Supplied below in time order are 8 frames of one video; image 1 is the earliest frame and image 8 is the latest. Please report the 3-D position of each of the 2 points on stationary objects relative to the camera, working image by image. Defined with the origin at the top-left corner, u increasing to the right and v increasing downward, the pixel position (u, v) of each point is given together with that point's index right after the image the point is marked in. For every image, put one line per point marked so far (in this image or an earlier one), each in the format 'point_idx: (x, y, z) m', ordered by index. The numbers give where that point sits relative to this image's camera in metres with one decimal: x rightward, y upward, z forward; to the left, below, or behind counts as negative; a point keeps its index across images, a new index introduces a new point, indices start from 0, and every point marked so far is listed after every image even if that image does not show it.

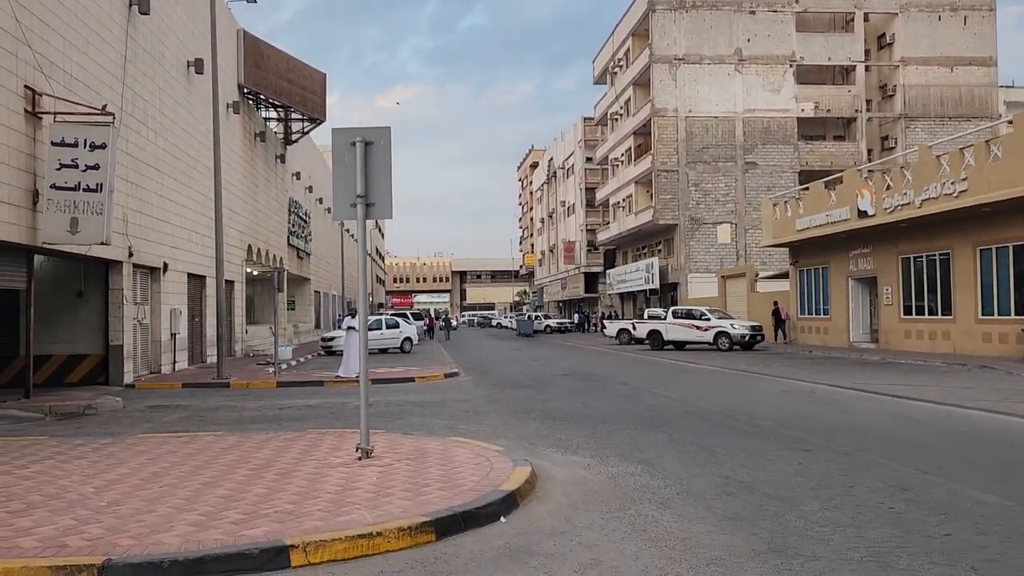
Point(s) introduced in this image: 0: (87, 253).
0: (-8.6, +0.7, +16.6) m
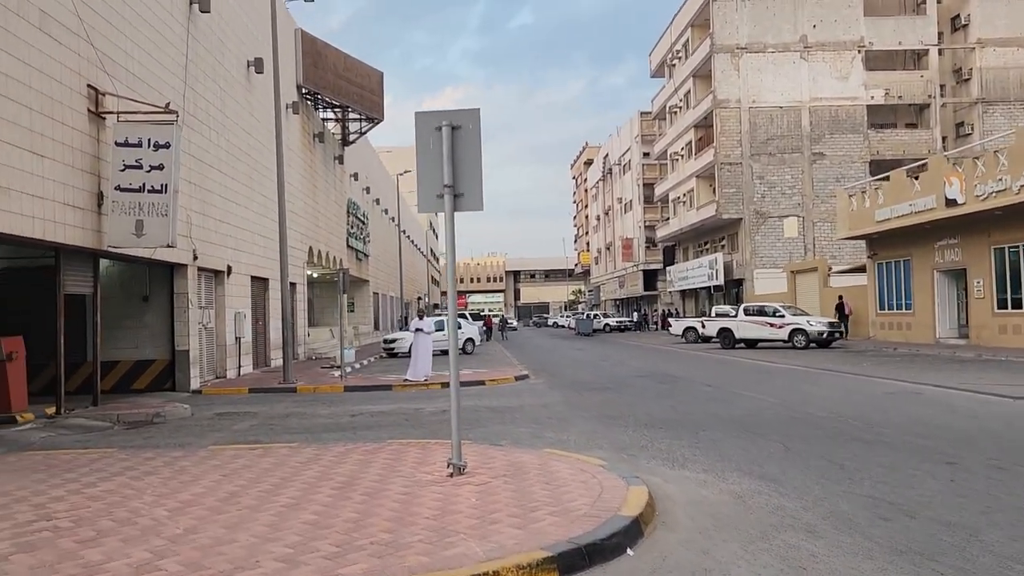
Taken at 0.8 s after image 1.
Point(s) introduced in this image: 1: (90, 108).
0: (-7.1, +0.6, +16.2) m
1: (-7.0, +3.0, +13.6) m
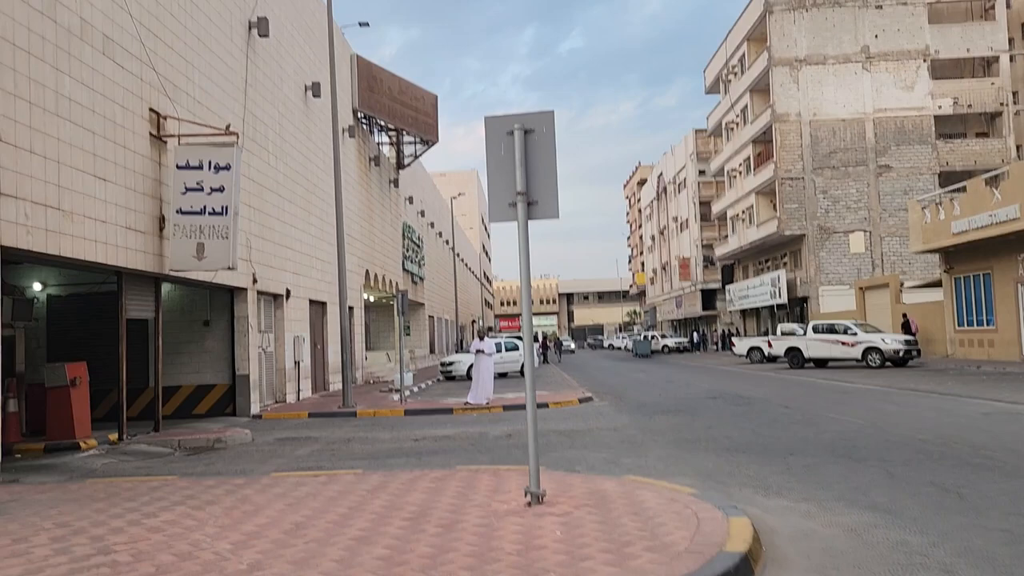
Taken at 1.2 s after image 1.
0: (-5.9, +0.2, +16.1) m
1: (-6.0, +2.6, +13.6) m
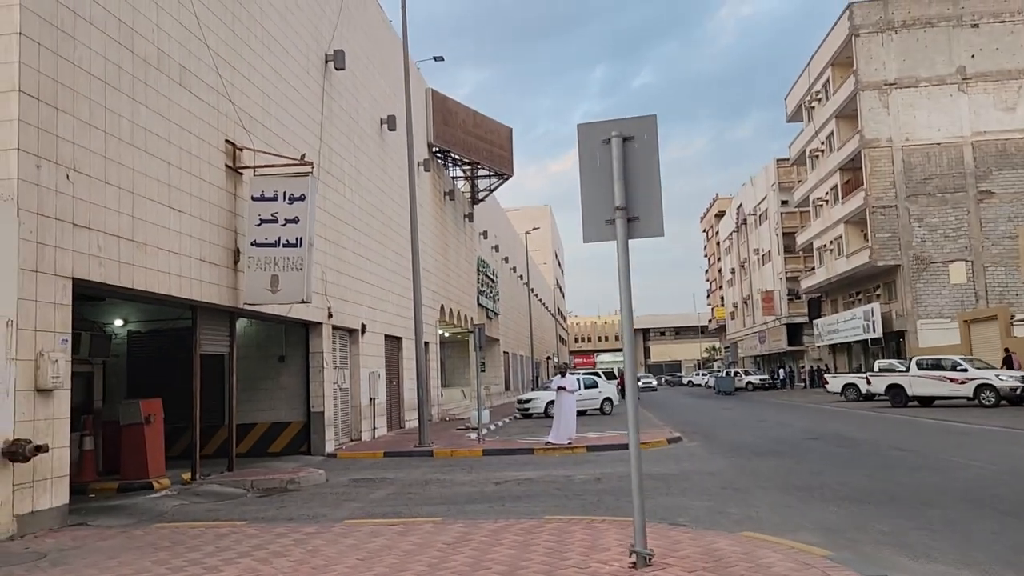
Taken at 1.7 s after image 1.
0: (-4.3, -0.5, +15.7) m
1: (-4.7, +2.0, +13.4) m
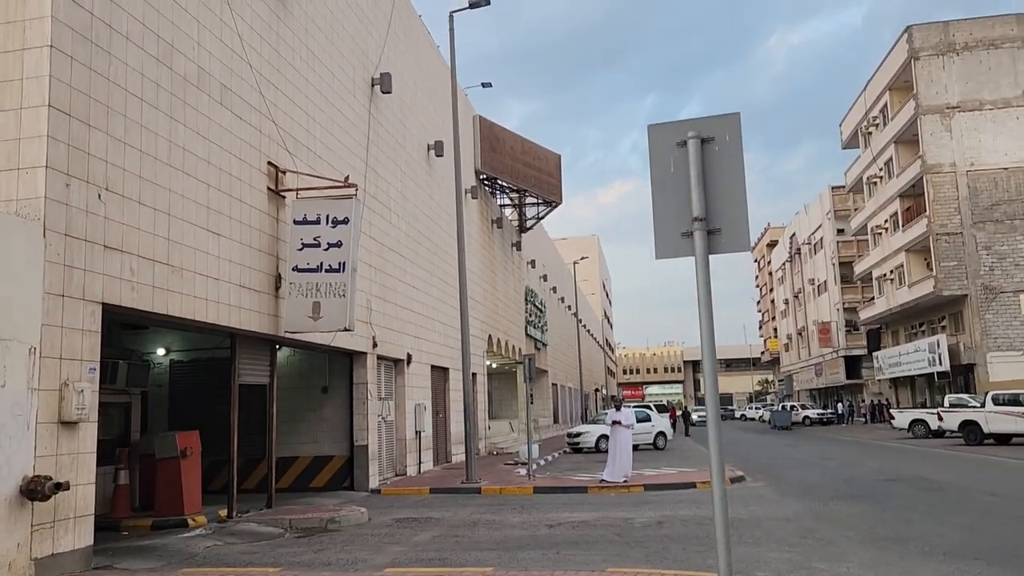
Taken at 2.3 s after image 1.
0: (-3.3, -1.0, +15.1) m
1: (-3.8, +1.6, +12.9) m
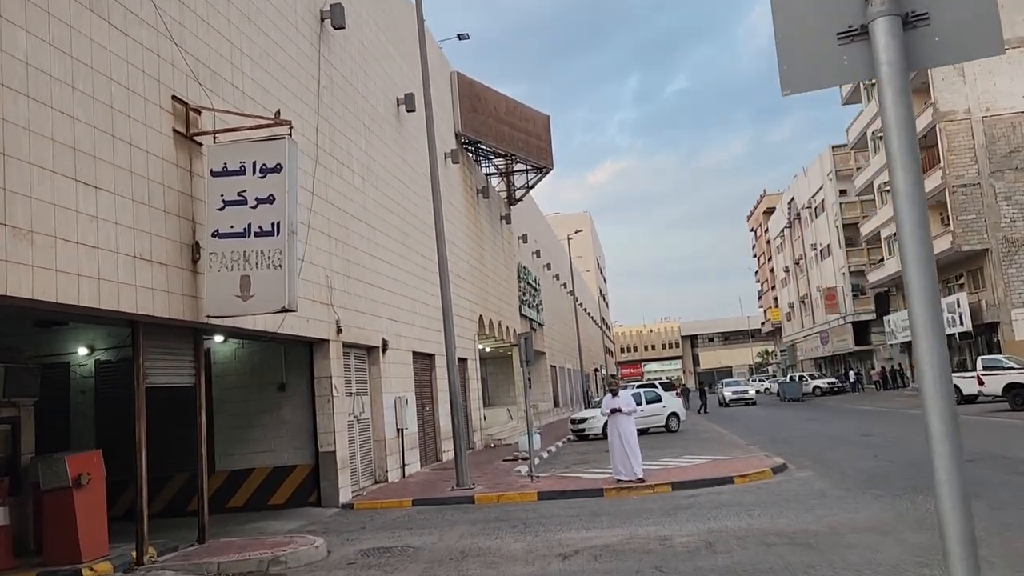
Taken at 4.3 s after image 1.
0: (-3.5, -0.6, +12.2) m
1: (-4.1, +1.9, +9.9) m
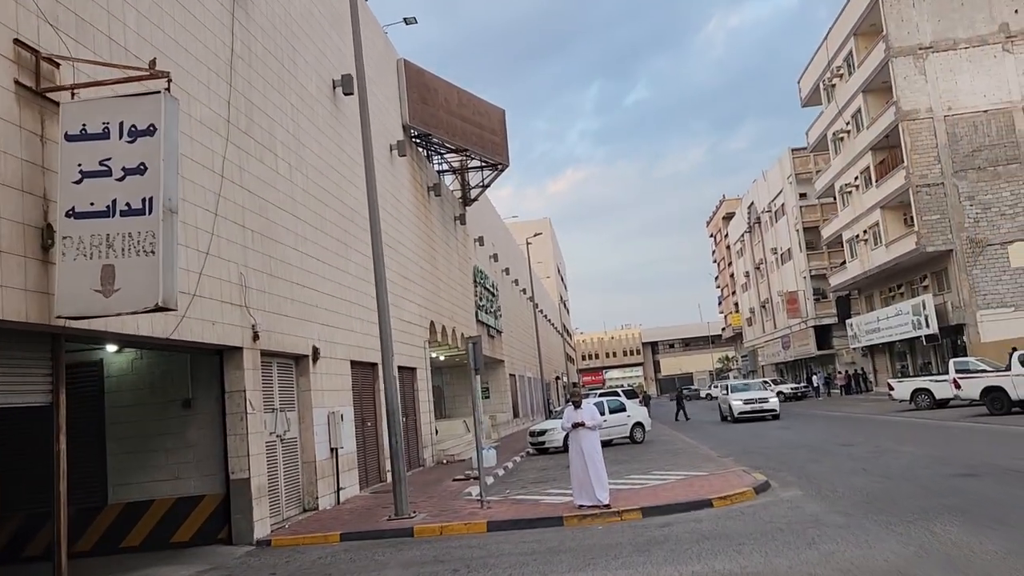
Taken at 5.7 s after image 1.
0: (-4.2, -0.6, +10.2) m
1: (-4.7, +2.0, +7.8) m
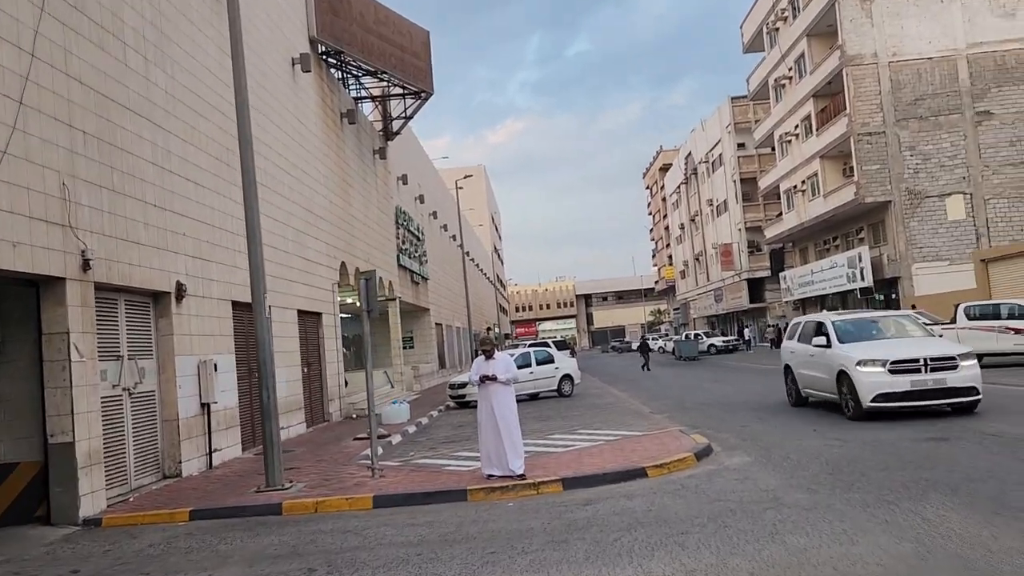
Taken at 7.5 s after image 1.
0: (-5.3, +0.3, +7.6) m
1: (-5.5, +2.7, +5.1) m
